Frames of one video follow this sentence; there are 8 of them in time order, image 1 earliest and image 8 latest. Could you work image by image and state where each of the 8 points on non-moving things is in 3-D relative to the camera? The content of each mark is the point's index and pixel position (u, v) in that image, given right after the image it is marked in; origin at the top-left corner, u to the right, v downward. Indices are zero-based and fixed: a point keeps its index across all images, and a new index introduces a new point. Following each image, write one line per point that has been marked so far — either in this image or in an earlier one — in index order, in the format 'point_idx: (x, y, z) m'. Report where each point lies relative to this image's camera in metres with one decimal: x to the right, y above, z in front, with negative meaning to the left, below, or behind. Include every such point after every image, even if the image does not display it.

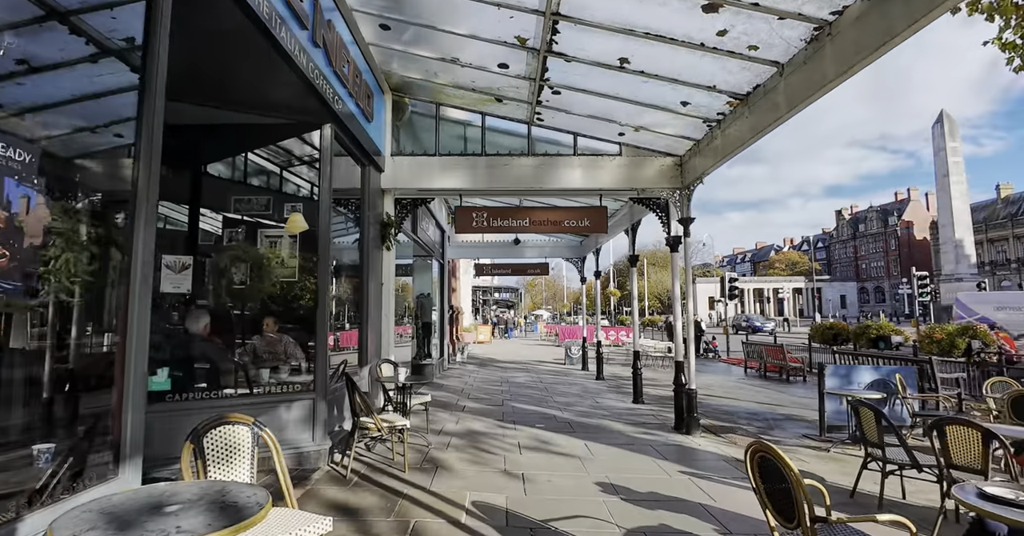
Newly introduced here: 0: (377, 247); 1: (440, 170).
0: (-2.1, +0.3, +7.9) m
1: (-1.1, +1.5, +8.1) m
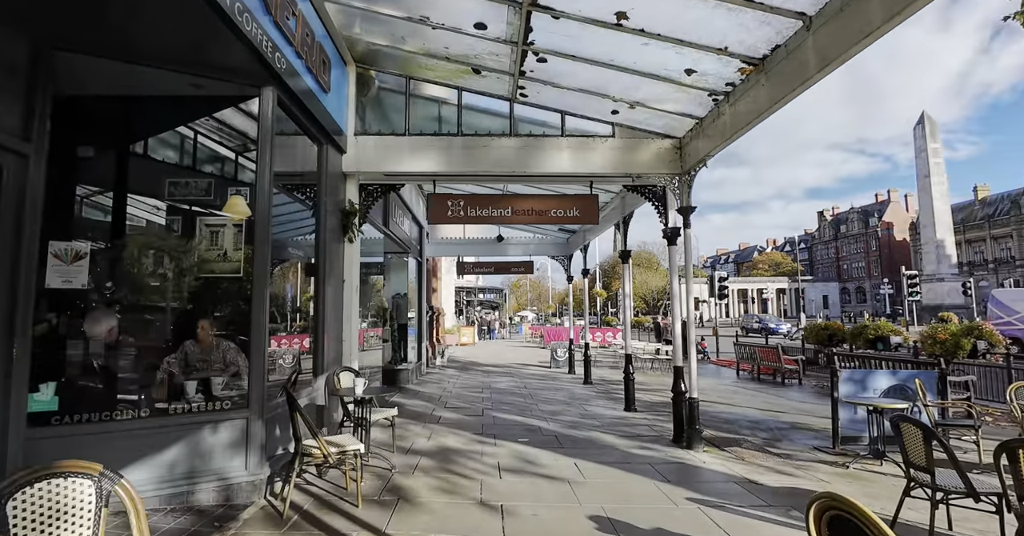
0: (-2.3, +0.4, +6.9) m
1: (-1.4, +1.6, +7.2) m
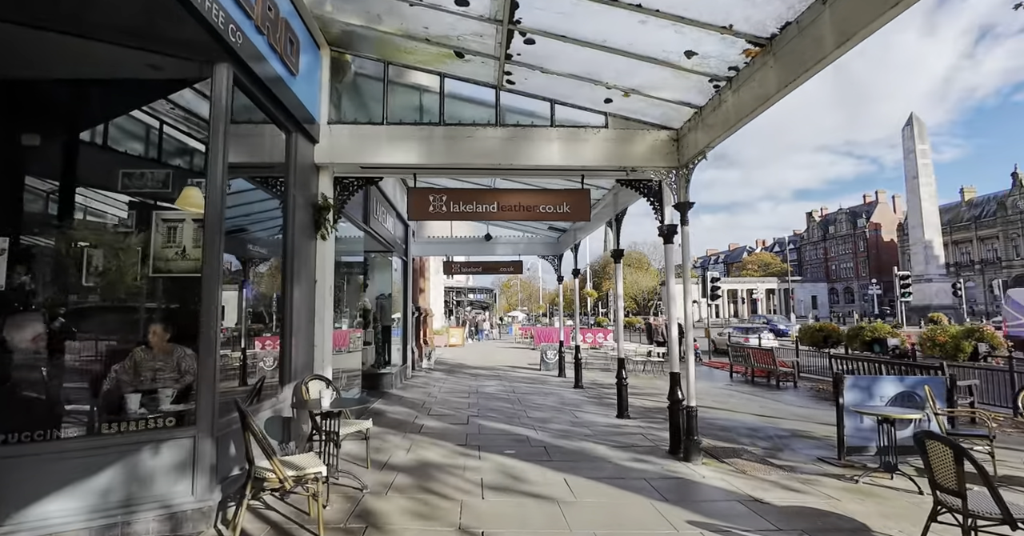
0: (-2.5, +0.4, +6.4) m
1: (-1.6, +1.6, +6.6) m
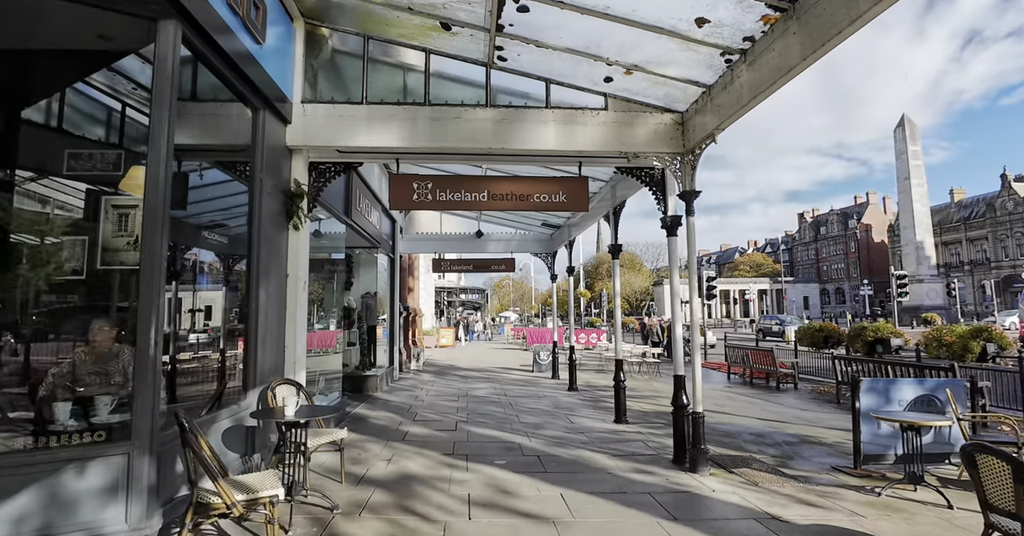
0: (-2.6, +0.5, +5.8) m
1: (-1.7, +1.7, +6.1) m
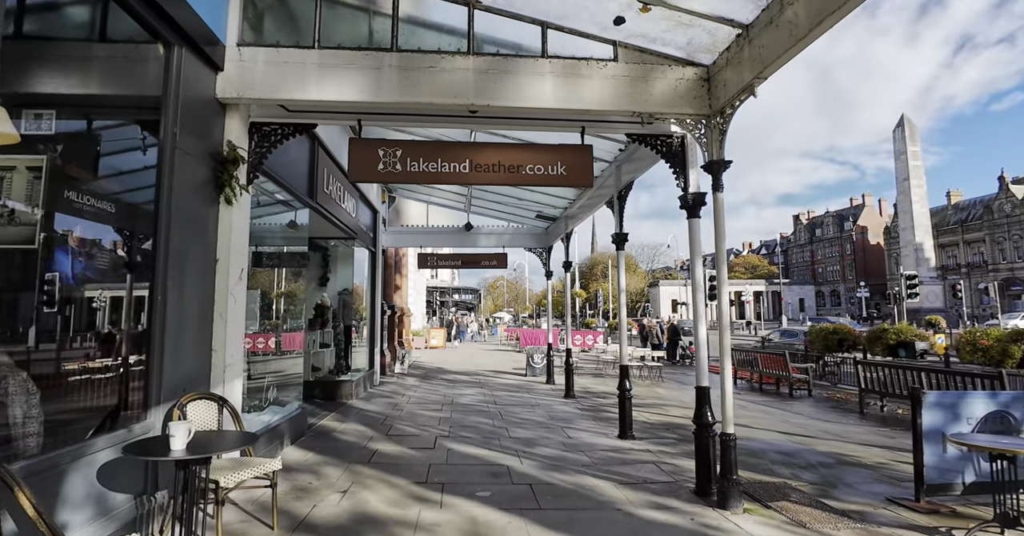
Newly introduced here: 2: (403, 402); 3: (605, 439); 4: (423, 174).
0: (-2.7, +0.7, +4.6) m
1: (-1.8, +1.8, +4.9) m
2: (-2.2, -2.7, +10.3) m
3: (+1.3, -2.5, +7.5) m
4: (-0.9, +0.9, +5.2) m
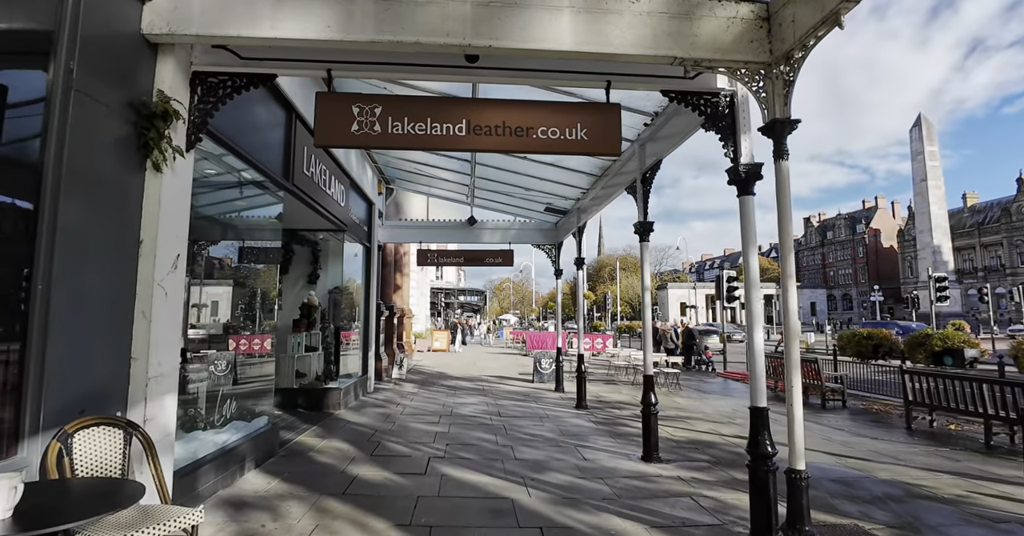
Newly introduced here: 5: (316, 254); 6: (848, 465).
0: (-2.7, +0.8, +3.5) m
1: (-1.7, +2.0, +3.9) m
2: (-2.1, -2.6, +9.3) m
3: (+1.4, -2.4, +6.4) m
4: (-0.8, +1.0, +4.2) m
5: (-4.0, +0.3, +10.6) m
6: (+4.4, -2.6, +6.8) m
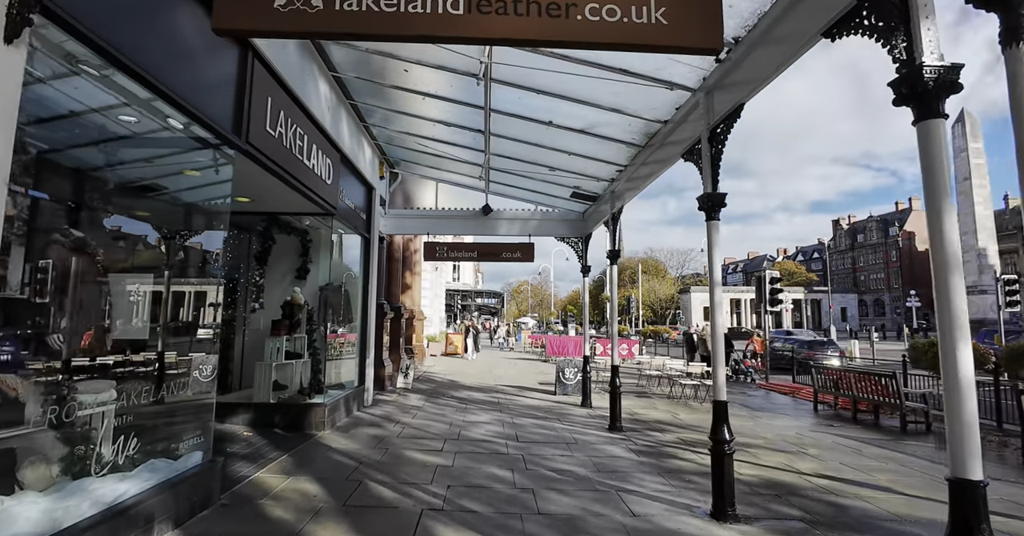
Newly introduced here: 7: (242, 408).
0: (-2.5, +0.9, +2.0) m
1: (-1.6, +2.1, +2.2) m
2: (-1.8, -2.5, +7.7) m
3: (+1.6, -2.3, +4.7) m
4: (-0.7, +1.2, +2.5) m
5: (-3.6, +0.4, +9.1) m
6: (+4.6, -2.4, +4.9) m
7: (-4.0, -2.1, +7.7) m
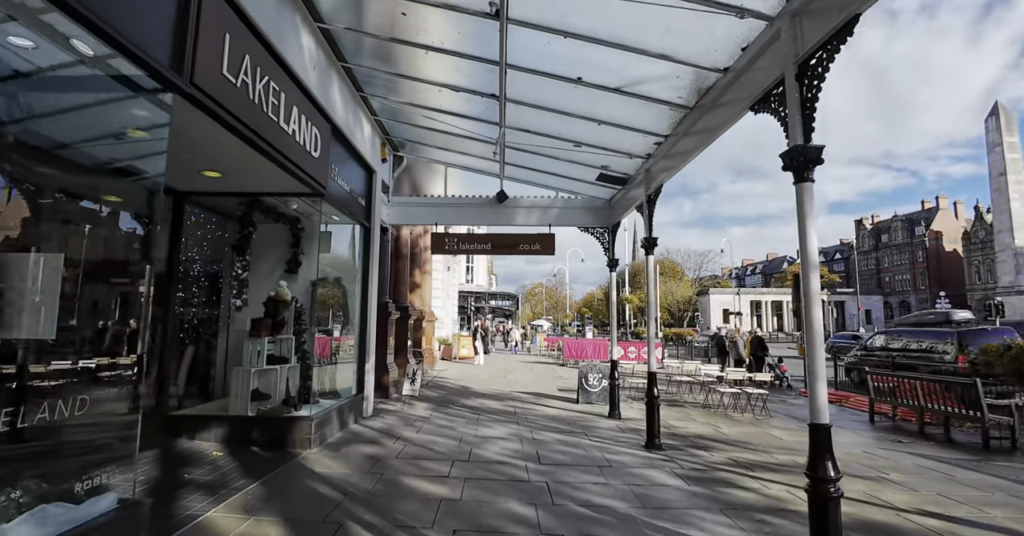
0: (-2.4, +1.1, +0.8) m
1: (-1.5, +2.3, +1.1) m
2: (-1.5, -2.3, +6.5) m
3: (+1.8, -2.1, +3.4) m
4: (-0.6, +1.4, +1.3) m
5: (-3.3, +0.5, +7.9) m
6: (+4.8, -2.3, +3.5) m
7: (-3.7, -1.9, +6.5) m
